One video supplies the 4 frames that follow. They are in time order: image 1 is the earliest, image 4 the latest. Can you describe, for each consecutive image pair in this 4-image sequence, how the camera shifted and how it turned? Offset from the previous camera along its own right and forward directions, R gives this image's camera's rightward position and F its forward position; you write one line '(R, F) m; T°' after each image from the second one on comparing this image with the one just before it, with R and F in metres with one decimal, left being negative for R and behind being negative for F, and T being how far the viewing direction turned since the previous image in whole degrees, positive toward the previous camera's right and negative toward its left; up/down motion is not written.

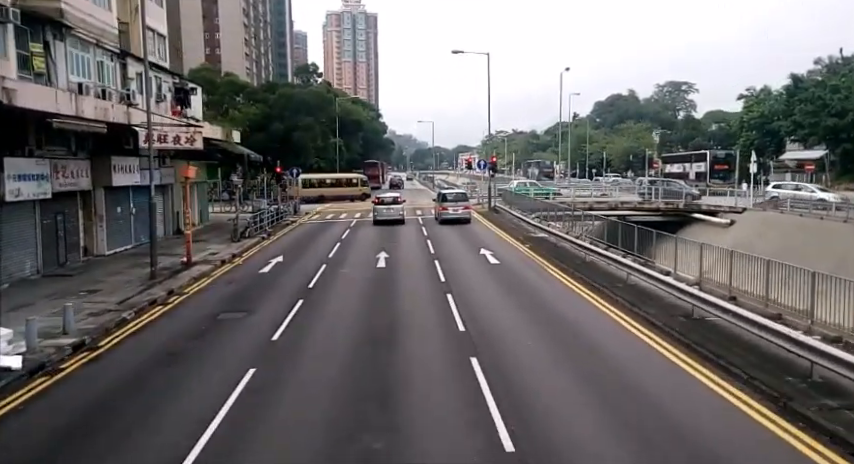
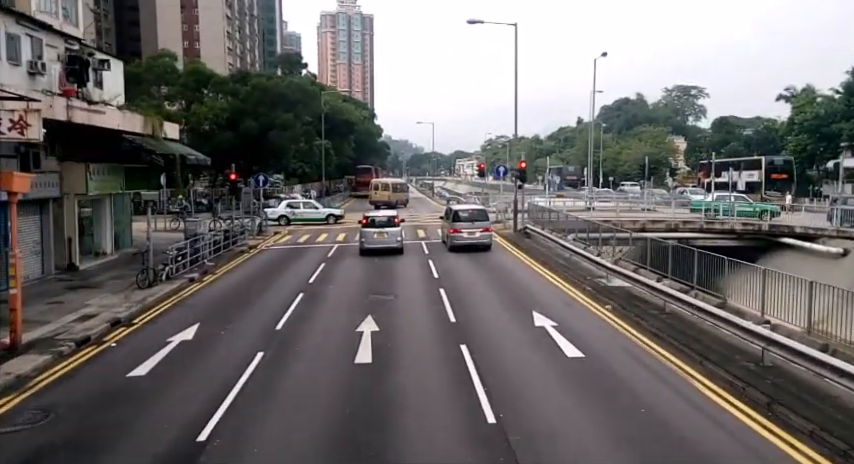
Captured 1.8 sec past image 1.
(-0.5, +9.7) m; 0°
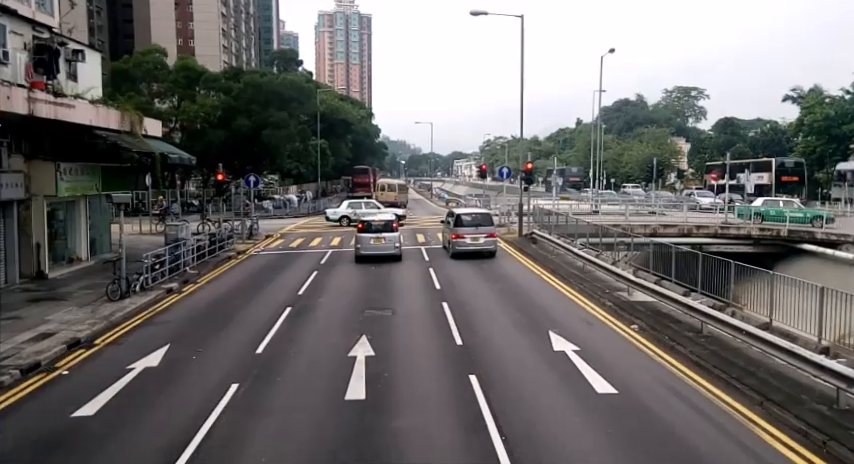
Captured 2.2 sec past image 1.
(-0.1, +1.7) m; 0°
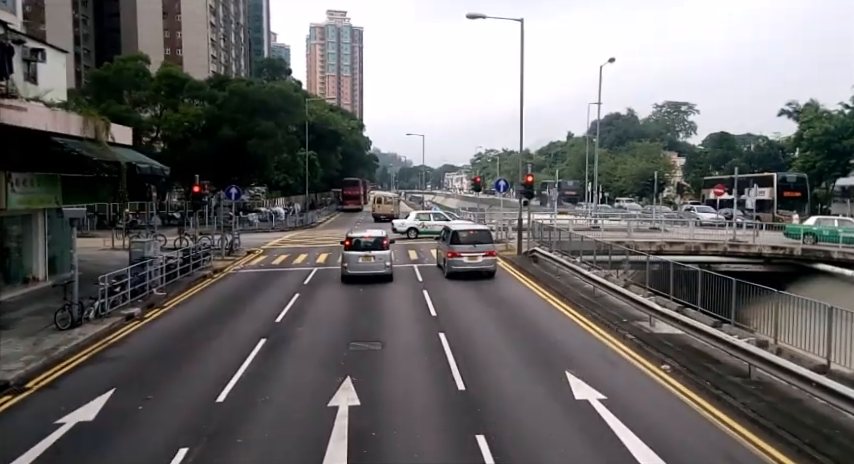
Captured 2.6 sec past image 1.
(-0.1, +1.9) m; +1°
